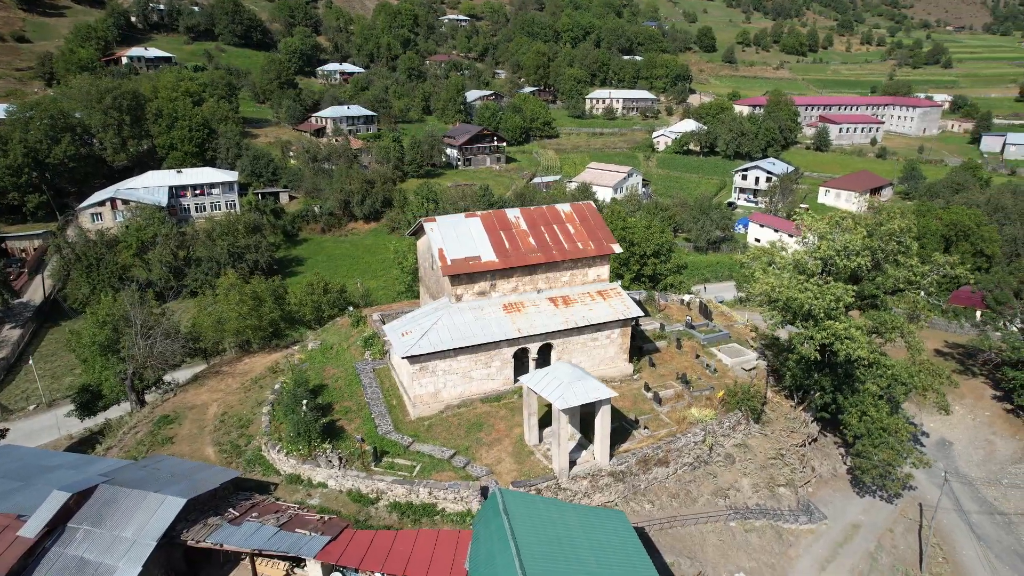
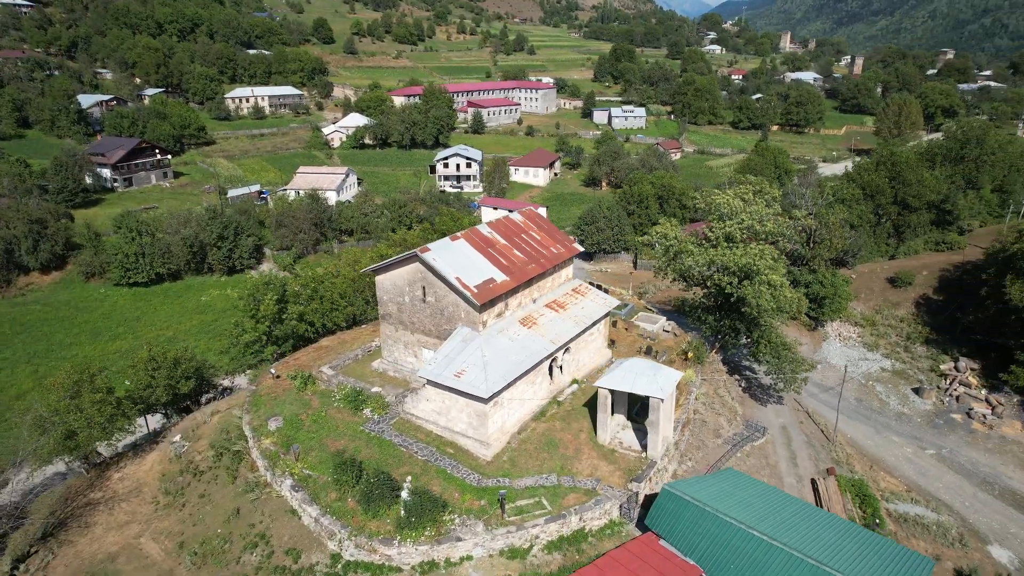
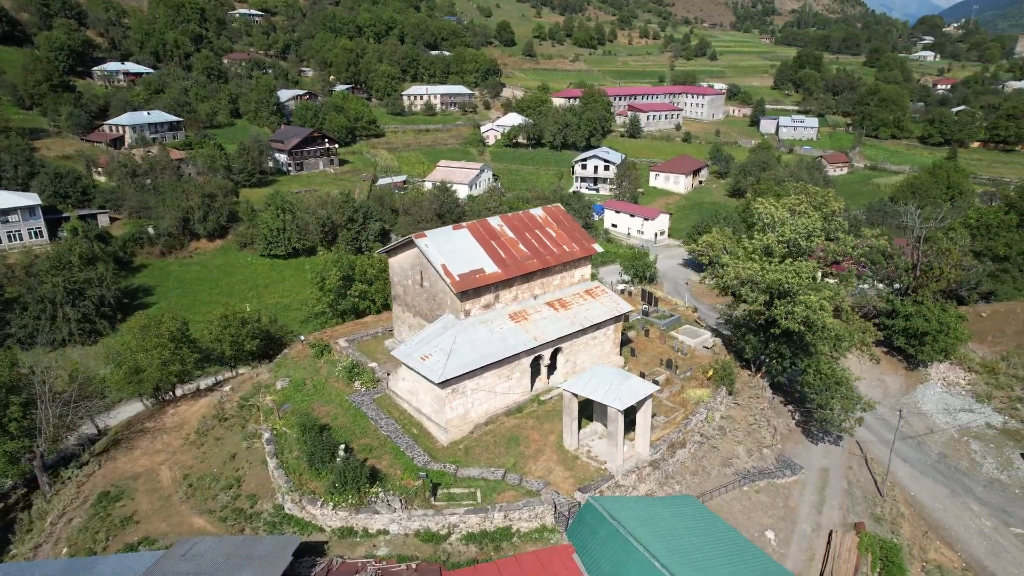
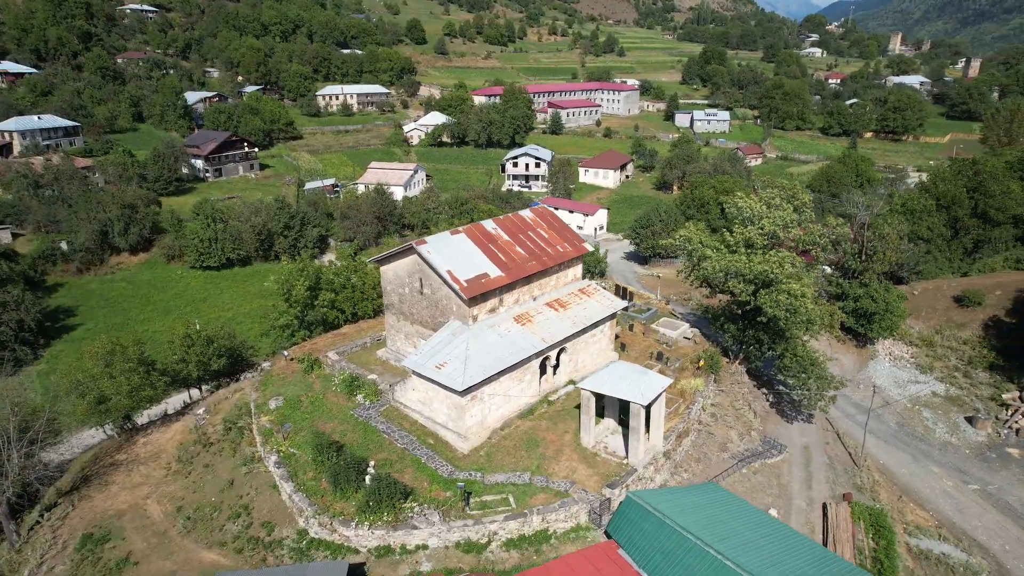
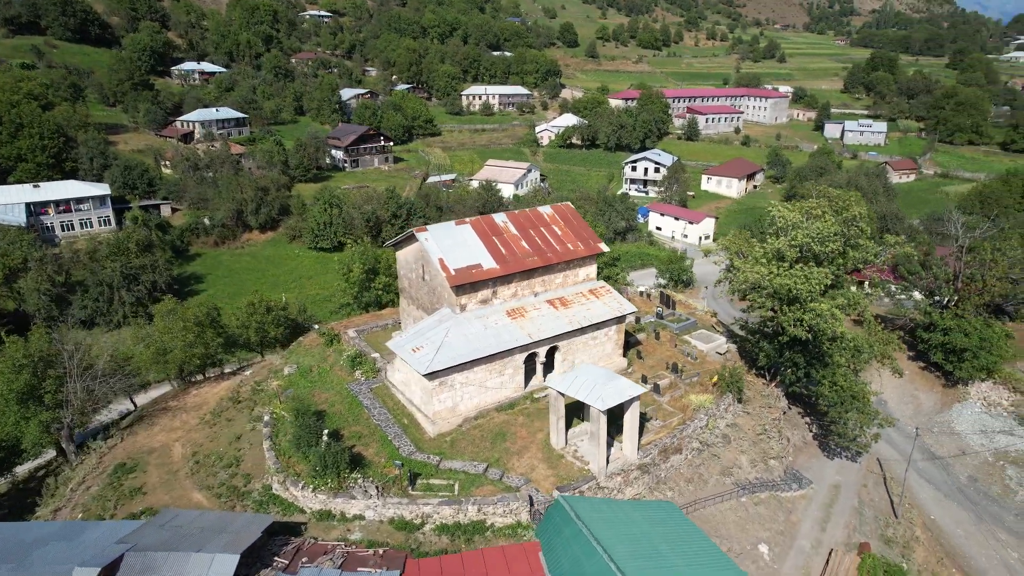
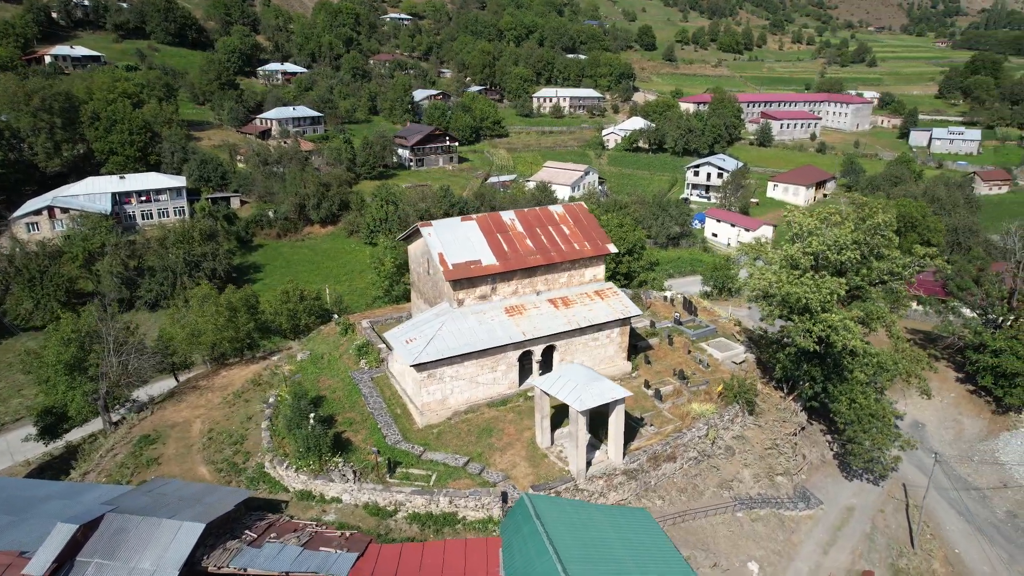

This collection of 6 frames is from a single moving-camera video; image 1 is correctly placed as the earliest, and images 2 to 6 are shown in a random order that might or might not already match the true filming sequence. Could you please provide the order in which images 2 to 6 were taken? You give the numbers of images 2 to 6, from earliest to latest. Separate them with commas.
6, 5, 3, 4, 2
